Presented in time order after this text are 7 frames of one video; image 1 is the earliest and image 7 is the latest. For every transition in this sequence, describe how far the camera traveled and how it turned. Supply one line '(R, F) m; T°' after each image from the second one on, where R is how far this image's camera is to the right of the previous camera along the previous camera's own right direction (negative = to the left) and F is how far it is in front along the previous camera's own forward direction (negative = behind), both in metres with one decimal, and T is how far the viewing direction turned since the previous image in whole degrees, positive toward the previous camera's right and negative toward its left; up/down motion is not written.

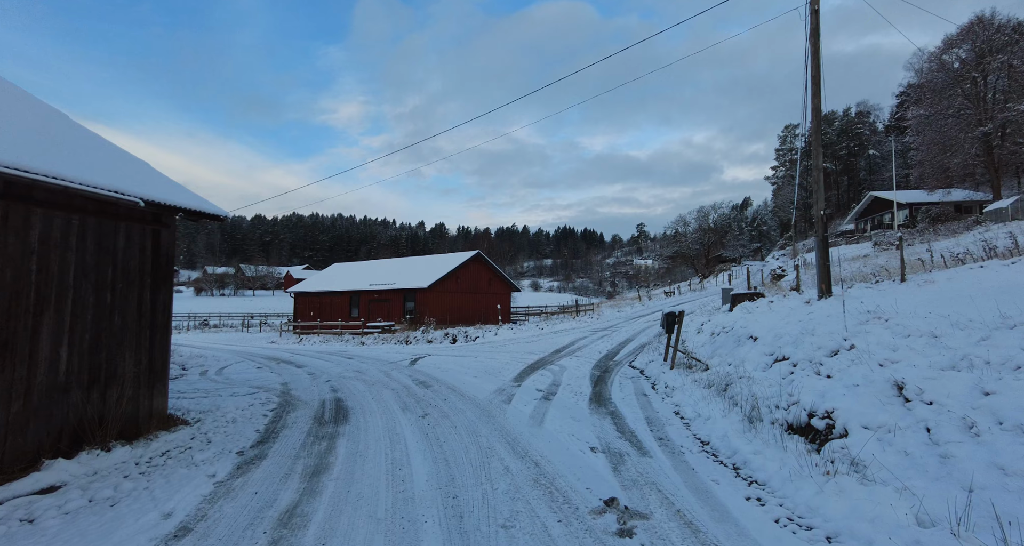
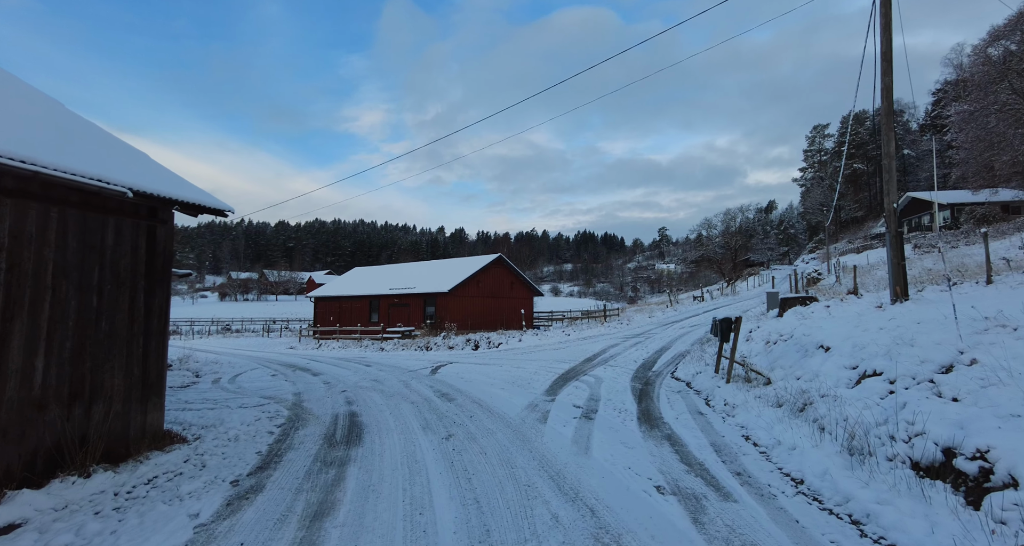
(-0.2, +1.0) m; -2°
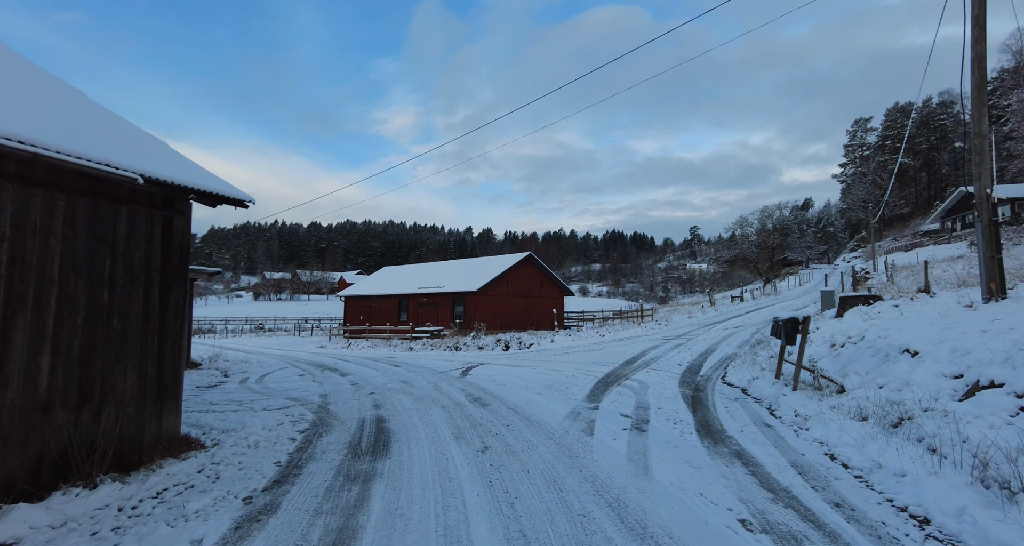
(-0.2, +0.7) m; -3°
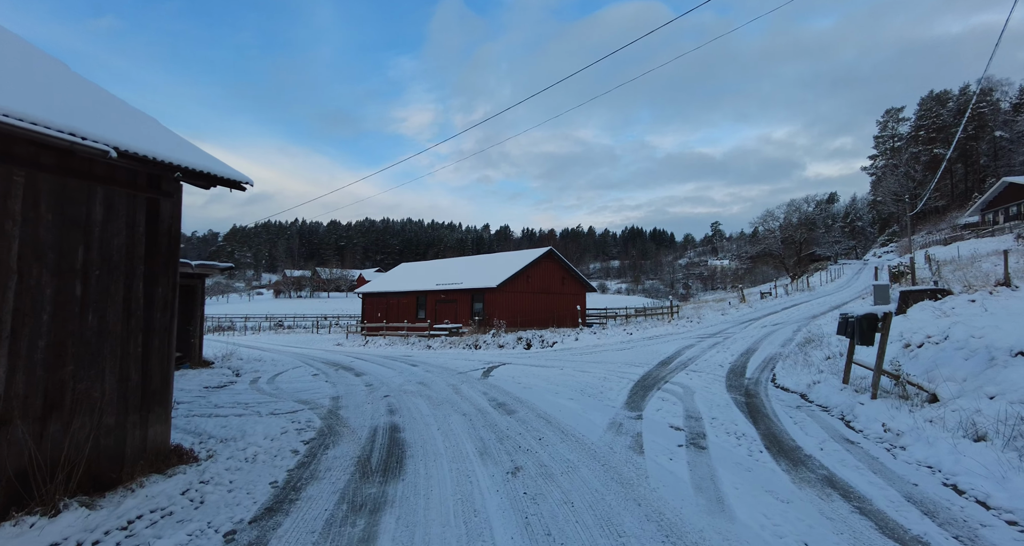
(-0.2, +0.9) m; -2°
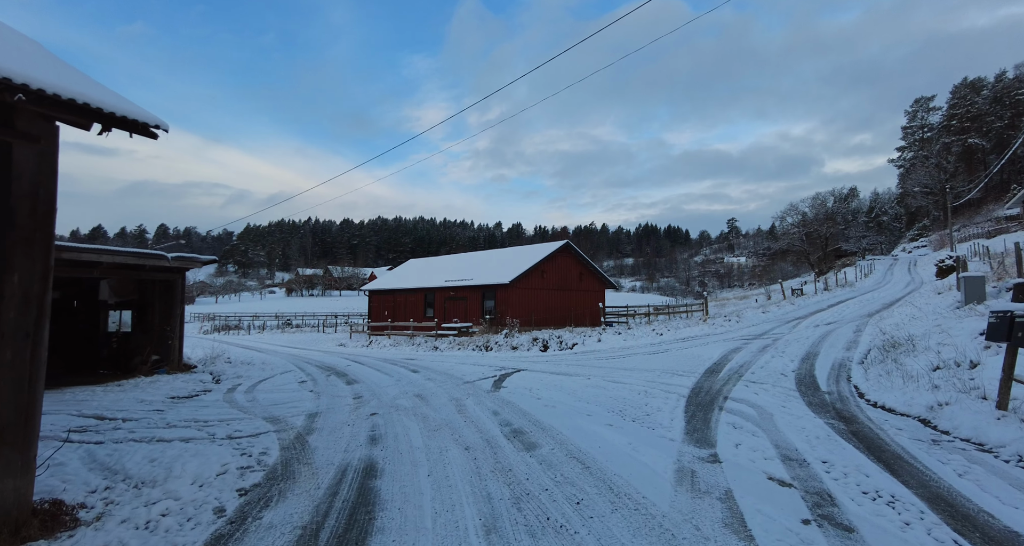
(-0.1, +1.9) m; -2°
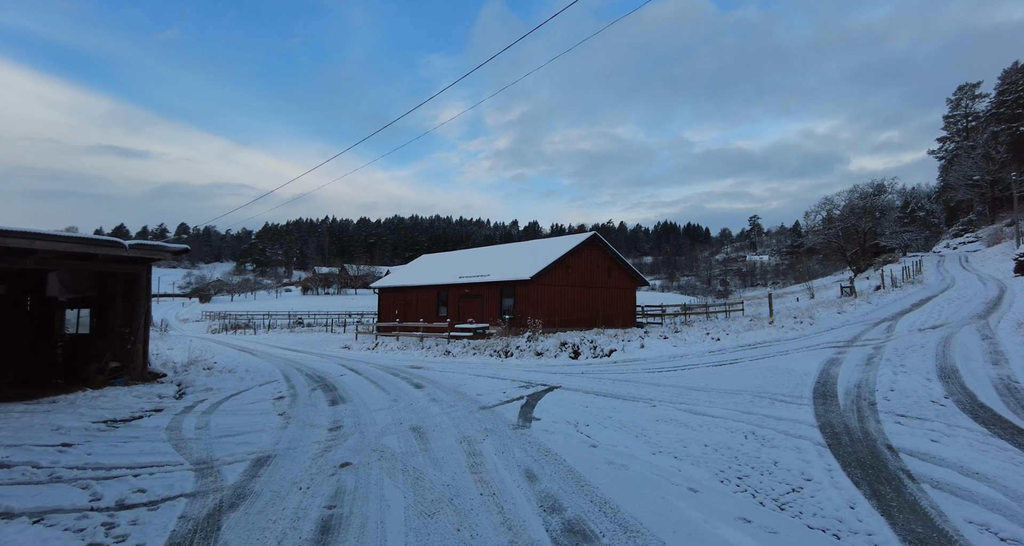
(-0.3, +2.7) m; -2°
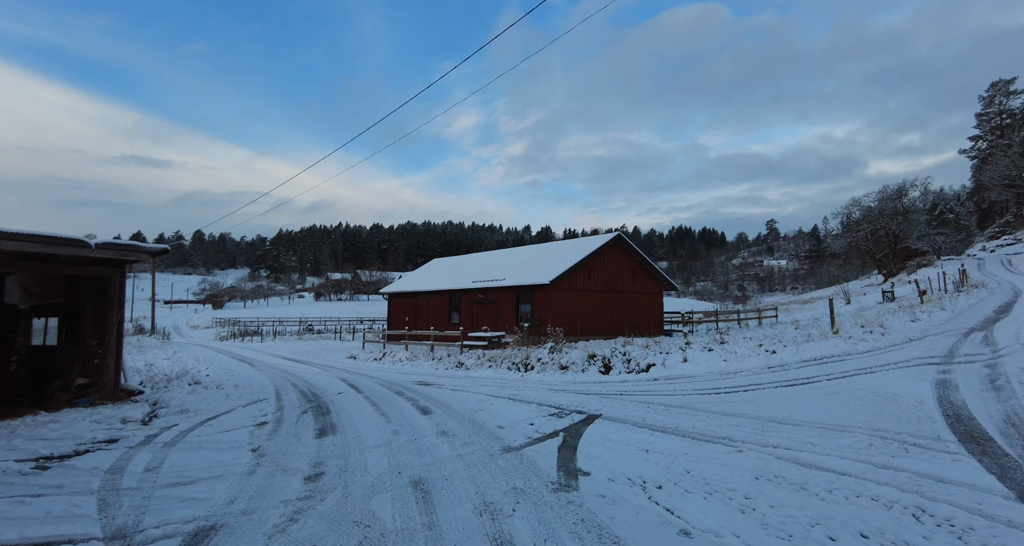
(-0.3, +1.8) m; -2°
